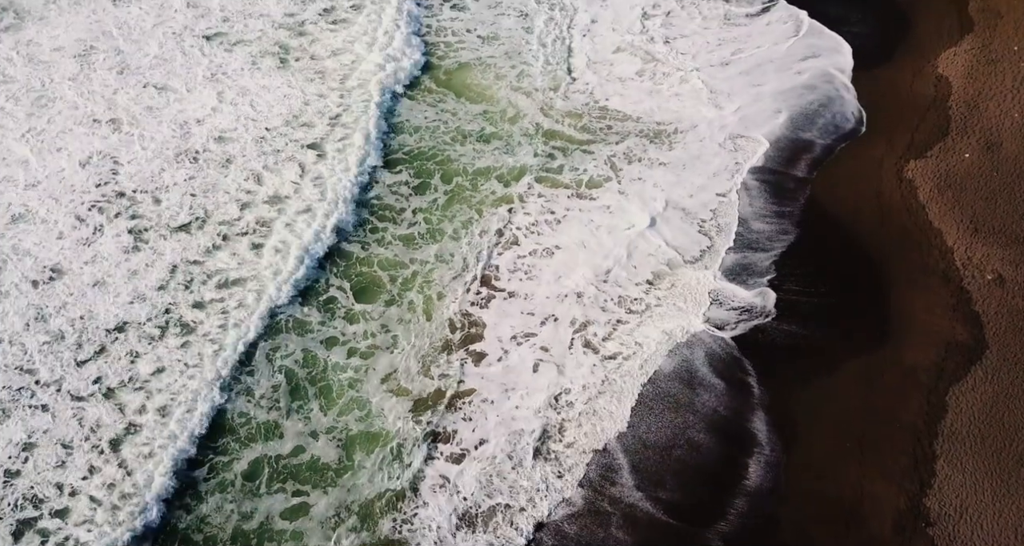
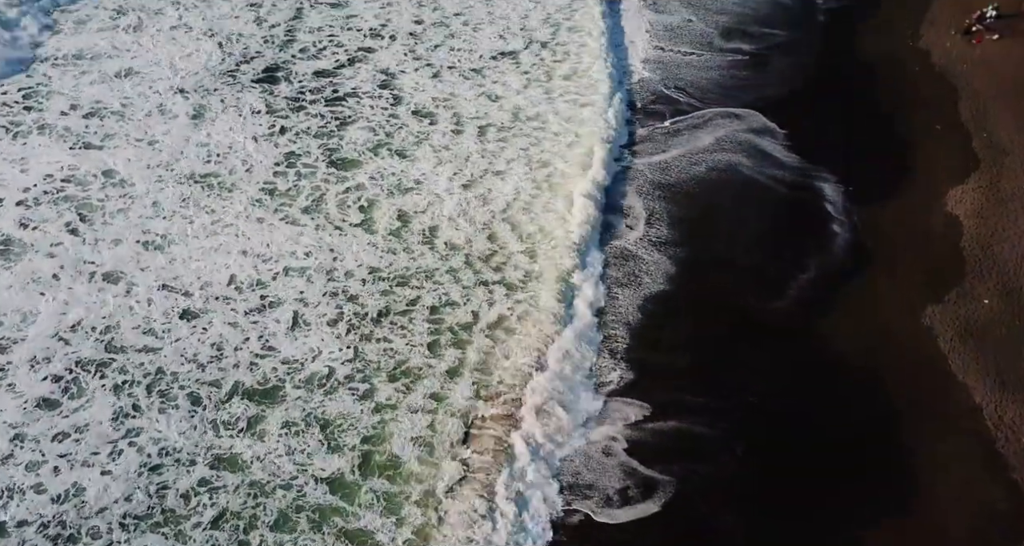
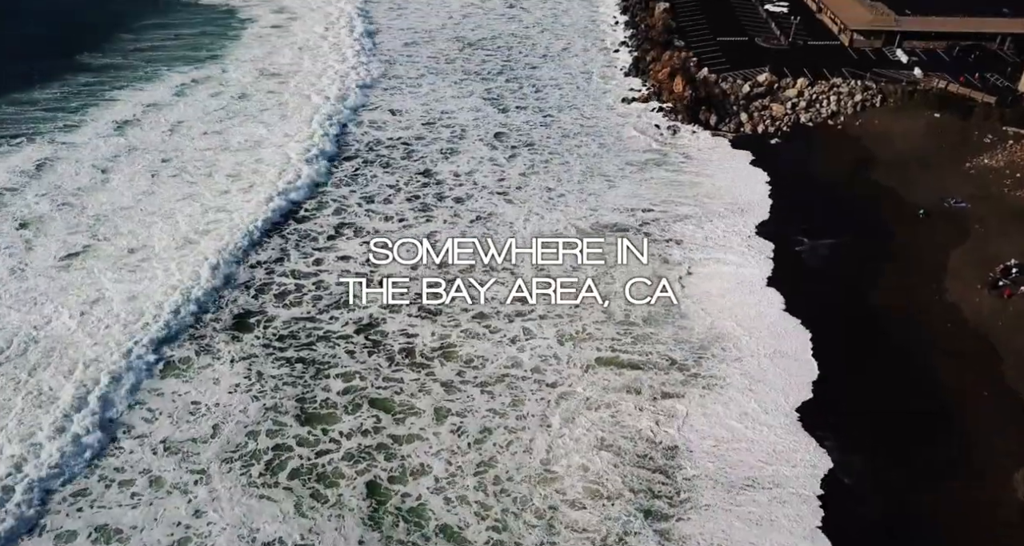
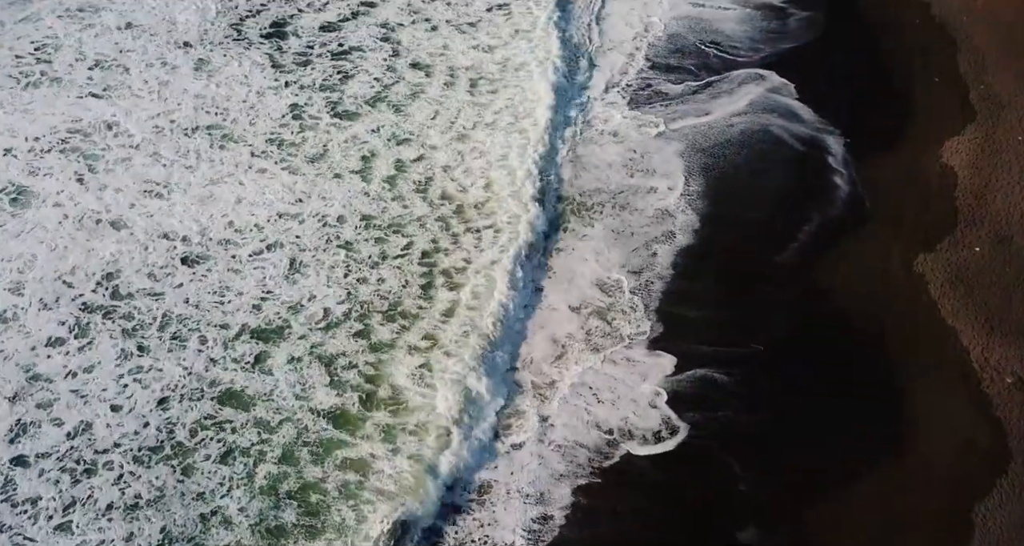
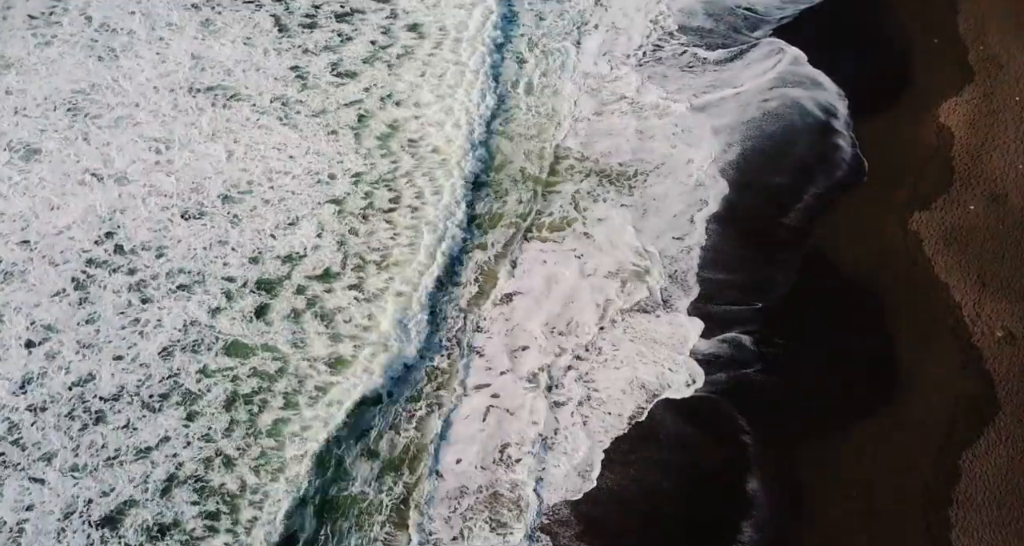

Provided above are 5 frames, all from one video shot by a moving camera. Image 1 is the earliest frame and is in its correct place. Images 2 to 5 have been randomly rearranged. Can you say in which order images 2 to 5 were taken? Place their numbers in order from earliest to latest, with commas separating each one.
5, 4, 2, 3
